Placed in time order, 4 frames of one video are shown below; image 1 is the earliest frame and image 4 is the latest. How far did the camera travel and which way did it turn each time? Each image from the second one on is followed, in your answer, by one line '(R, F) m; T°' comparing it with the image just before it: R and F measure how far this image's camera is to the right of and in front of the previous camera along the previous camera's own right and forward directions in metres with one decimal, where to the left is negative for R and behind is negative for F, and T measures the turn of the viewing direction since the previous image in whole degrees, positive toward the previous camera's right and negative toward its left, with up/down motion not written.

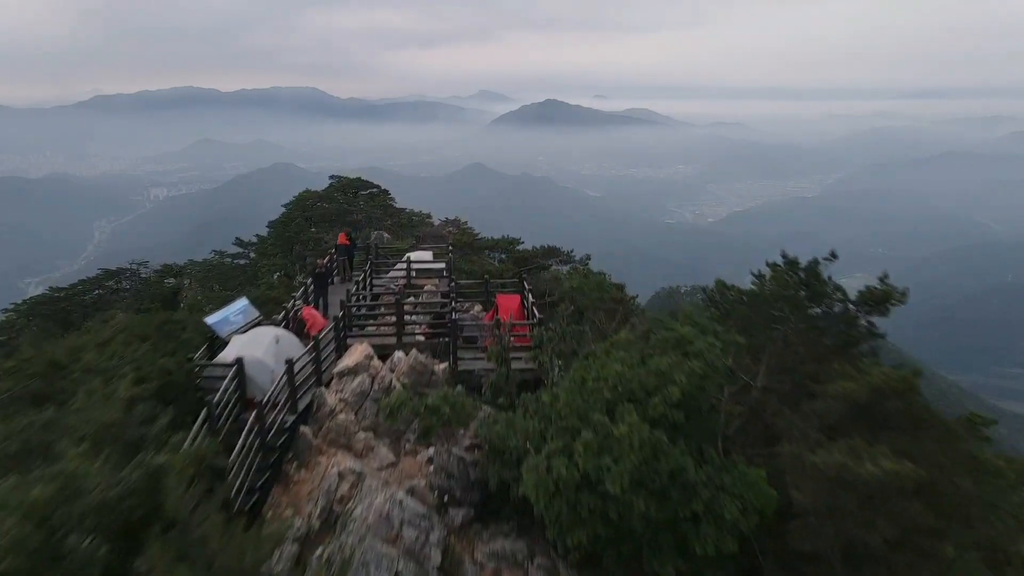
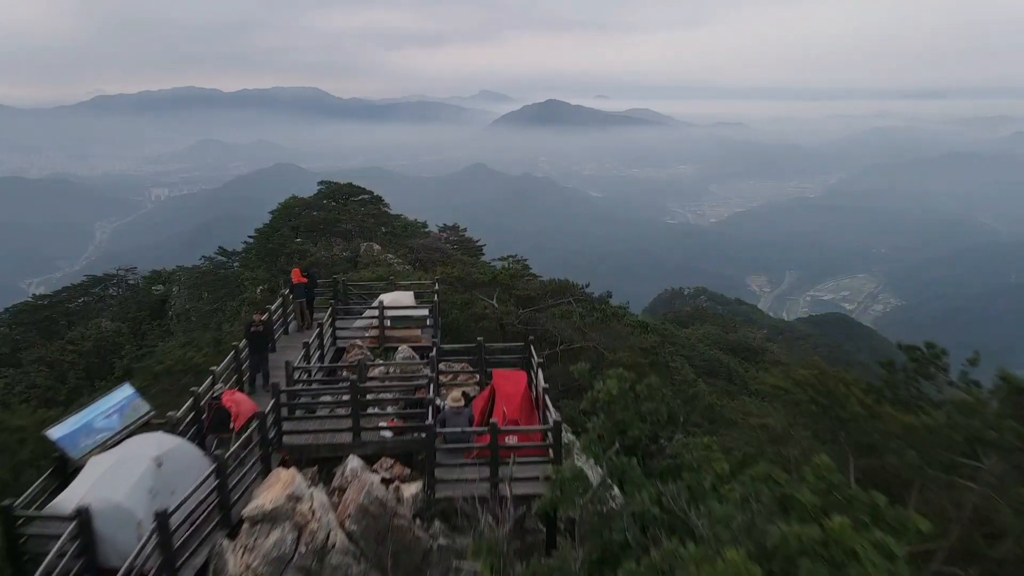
(0.0, +2.1) m; 0°
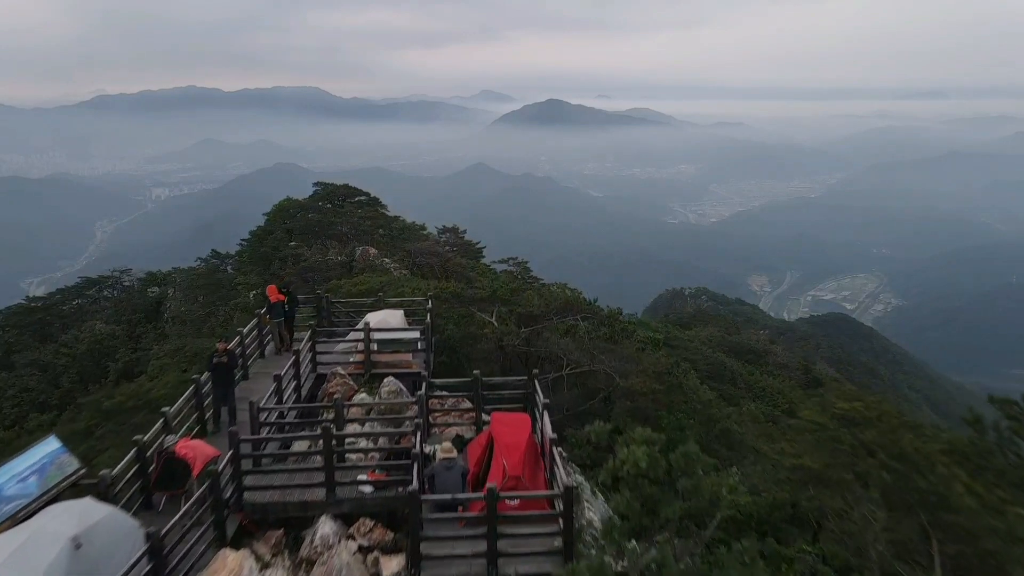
(0.0, +0.8) m; 0°
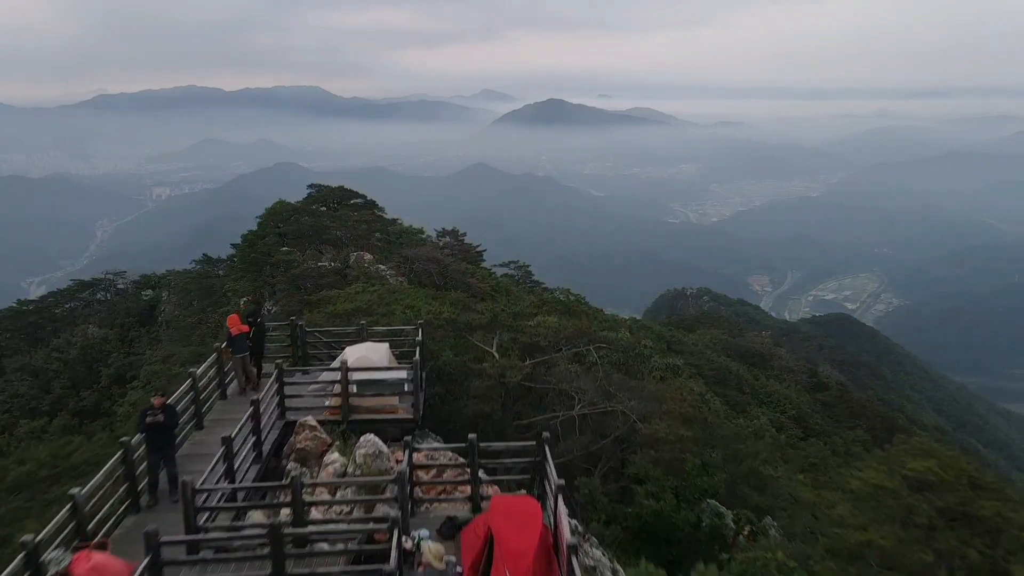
(0.0, +1.0) m; 0°
